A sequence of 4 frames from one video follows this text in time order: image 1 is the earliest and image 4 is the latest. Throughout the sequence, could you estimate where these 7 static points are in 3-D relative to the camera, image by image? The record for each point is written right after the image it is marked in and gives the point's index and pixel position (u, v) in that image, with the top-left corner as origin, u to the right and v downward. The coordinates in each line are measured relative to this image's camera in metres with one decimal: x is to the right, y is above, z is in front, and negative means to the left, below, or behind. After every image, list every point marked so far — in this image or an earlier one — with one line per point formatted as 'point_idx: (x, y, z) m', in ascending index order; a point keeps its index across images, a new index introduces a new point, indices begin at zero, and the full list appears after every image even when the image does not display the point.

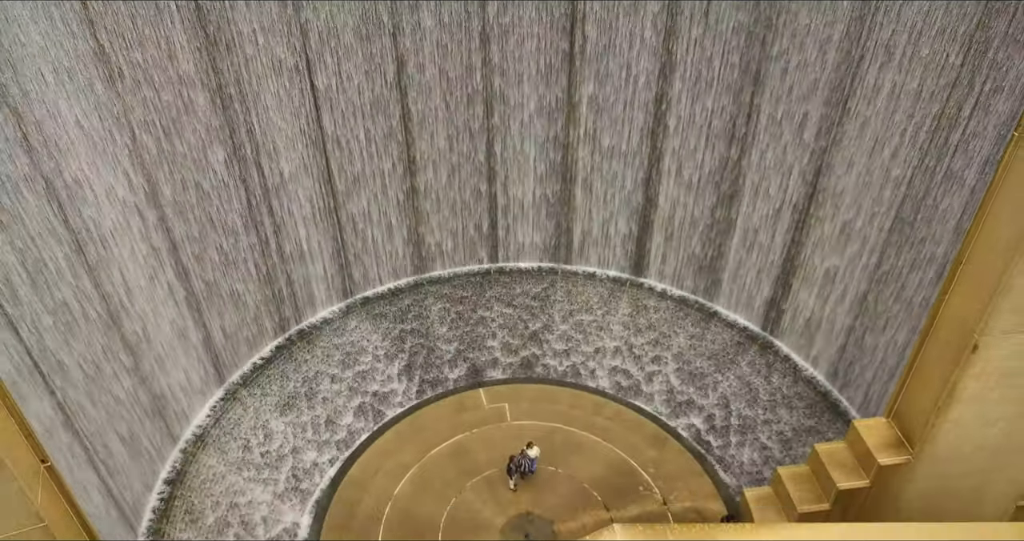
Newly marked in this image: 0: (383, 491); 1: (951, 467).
0: (-1.7, -3.0, +10.6) m
1: (+5.0, -2.3, +9.1) m
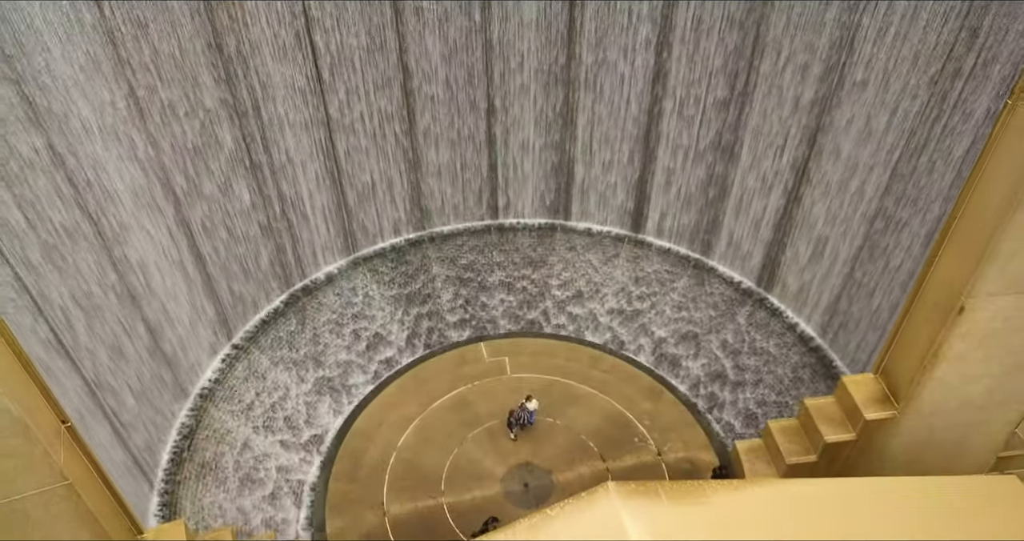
0: (-1.7, -2.4, +11.0) m
1: (+5.0, -1.9, +9.5) m
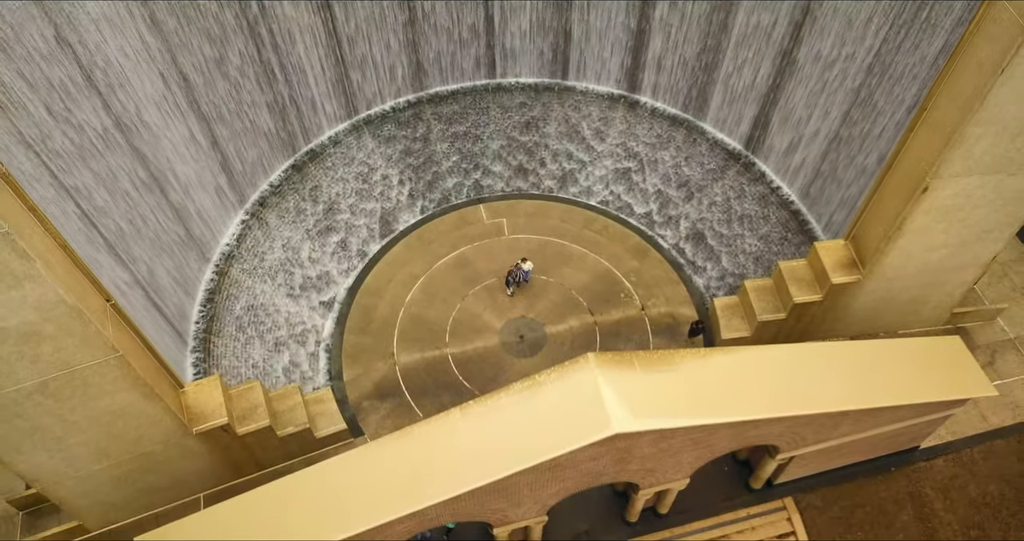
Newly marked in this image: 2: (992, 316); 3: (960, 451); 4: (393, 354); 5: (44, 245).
0: (-1.8, -0.4, +12.0) m
1: (+4.9, -0.2, +10.3) m
2: (+7.1, -0.7, +11.6) m
3: (+6.0, -2.4, +10.5) m
4: (-1.7, -1.2, +11.4) m
5: (-3.9, +0.2, +6.6) m
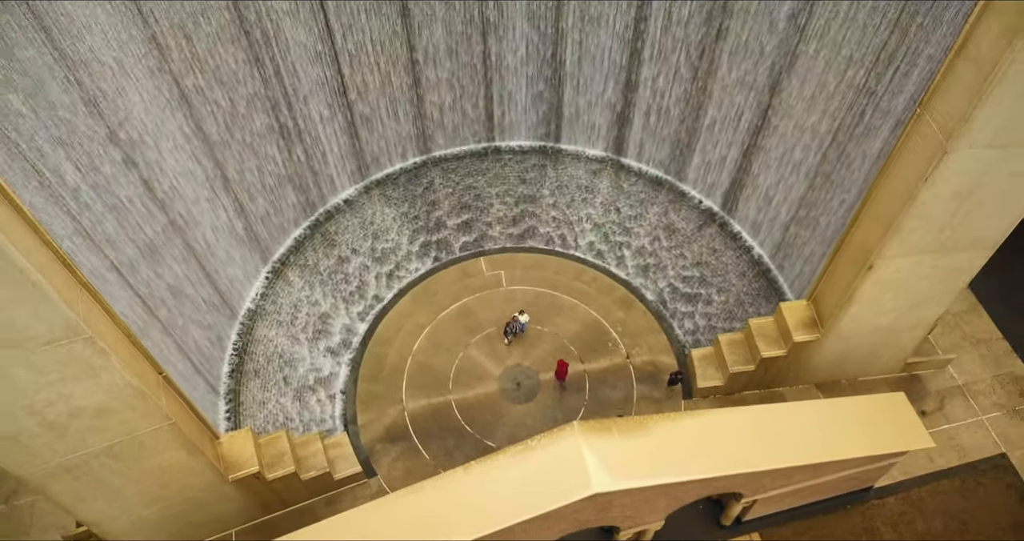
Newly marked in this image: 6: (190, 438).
0: (-1.8, -1.3, +13.2) m
1: (+4.9, -1.1, +11.6) m
2: (+7.0, -1.5, +12.8) m
3: (+6.0, -3.3, +11.8) m
4: (-1.8, -2.1, +12.7) m
5: (-3.9, -0.7, +7.8) m
6: (-3.8, -2.0, +9.3) m
